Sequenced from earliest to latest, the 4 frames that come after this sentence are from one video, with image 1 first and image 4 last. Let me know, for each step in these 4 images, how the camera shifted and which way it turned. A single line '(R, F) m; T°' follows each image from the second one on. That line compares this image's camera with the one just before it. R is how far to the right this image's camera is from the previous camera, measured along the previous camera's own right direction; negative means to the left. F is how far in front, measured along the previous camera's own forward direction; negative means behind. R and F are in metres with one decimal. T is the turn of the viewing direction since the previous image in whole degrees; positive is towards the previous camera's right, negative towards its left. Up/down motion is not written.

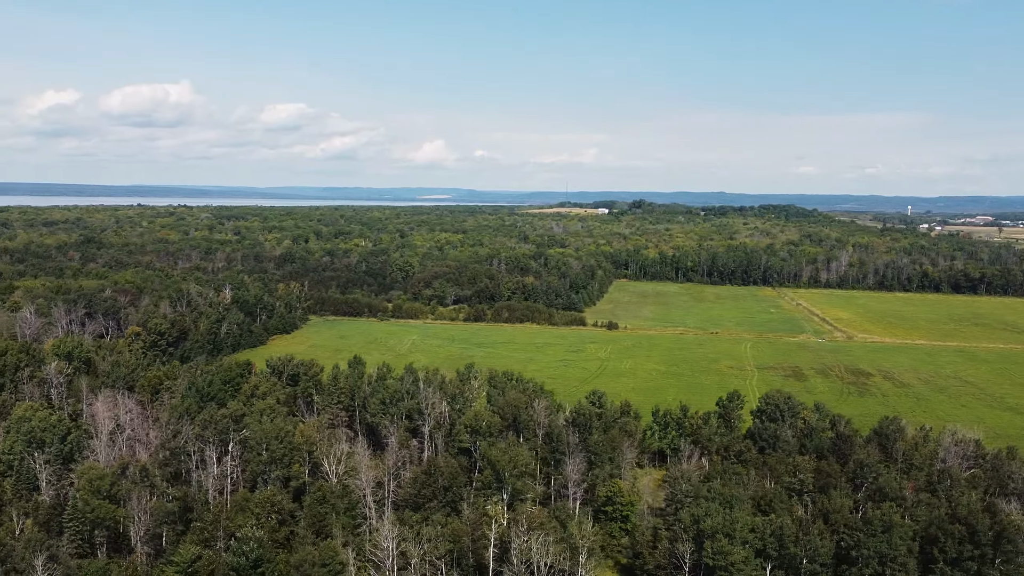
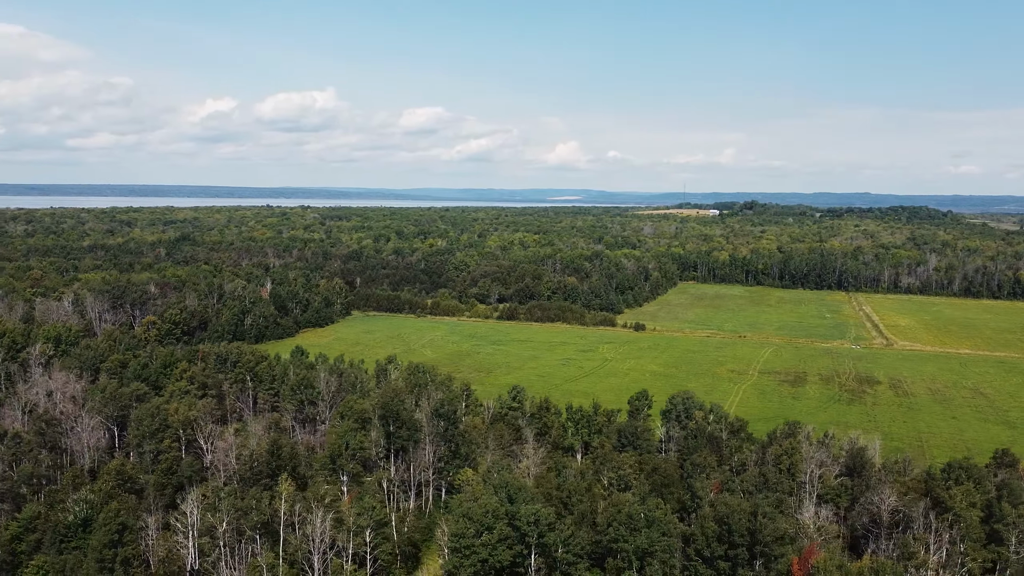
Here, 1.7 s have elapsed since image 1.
(+12.9, -0.8) m; -9°
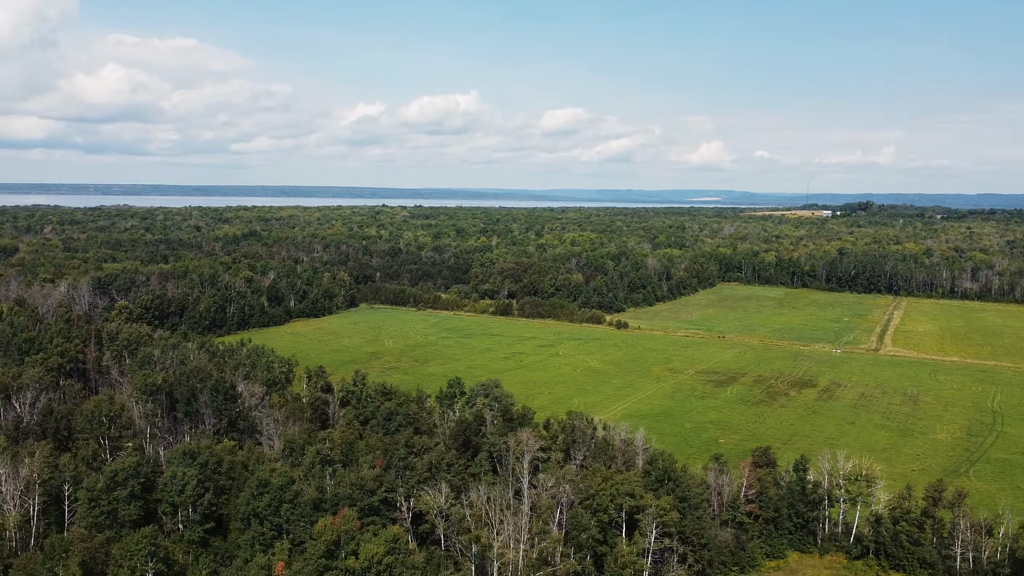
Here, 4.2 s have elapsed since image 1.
(+19.2, -0.4) m; -9°
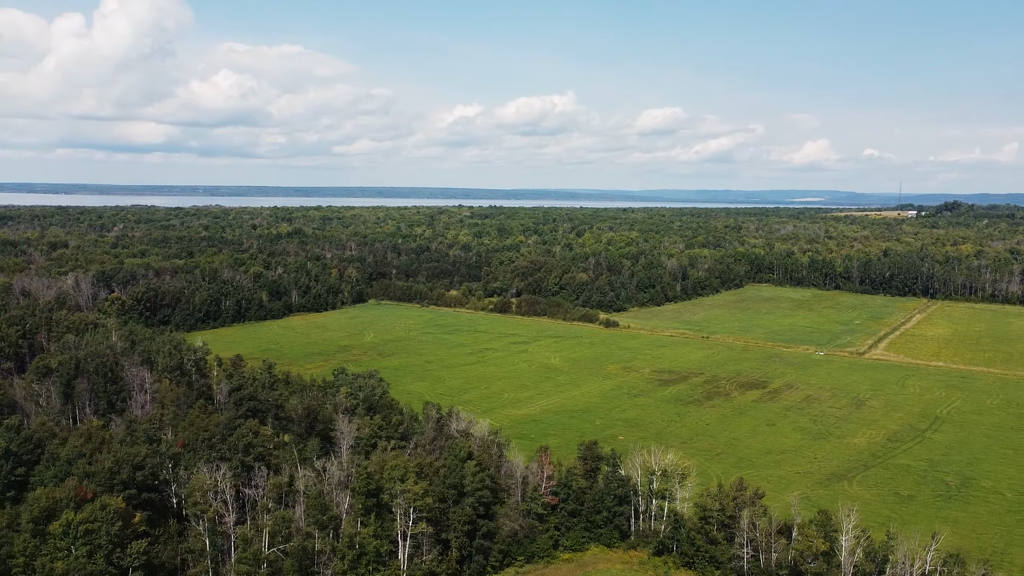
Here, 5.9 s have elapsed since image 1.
(+13.1, -0.2) m; -6°
